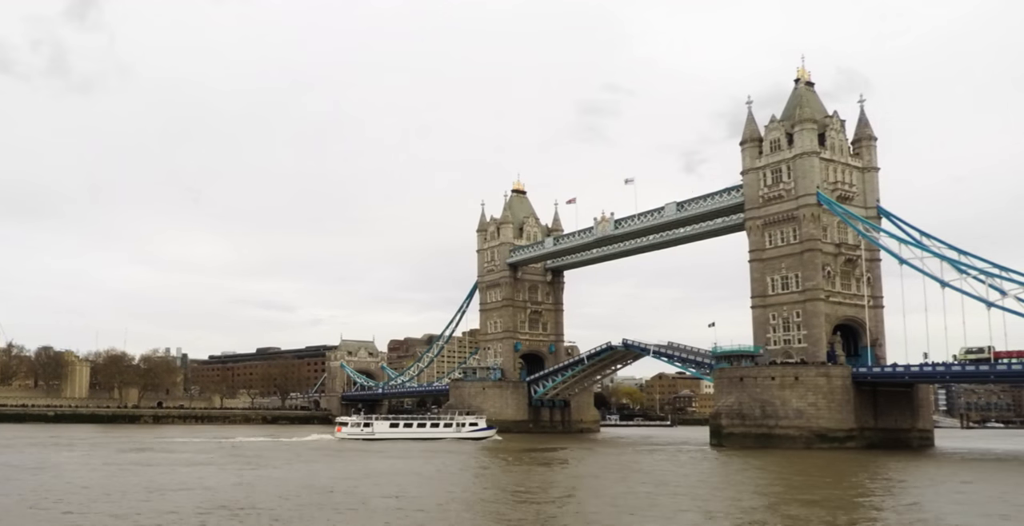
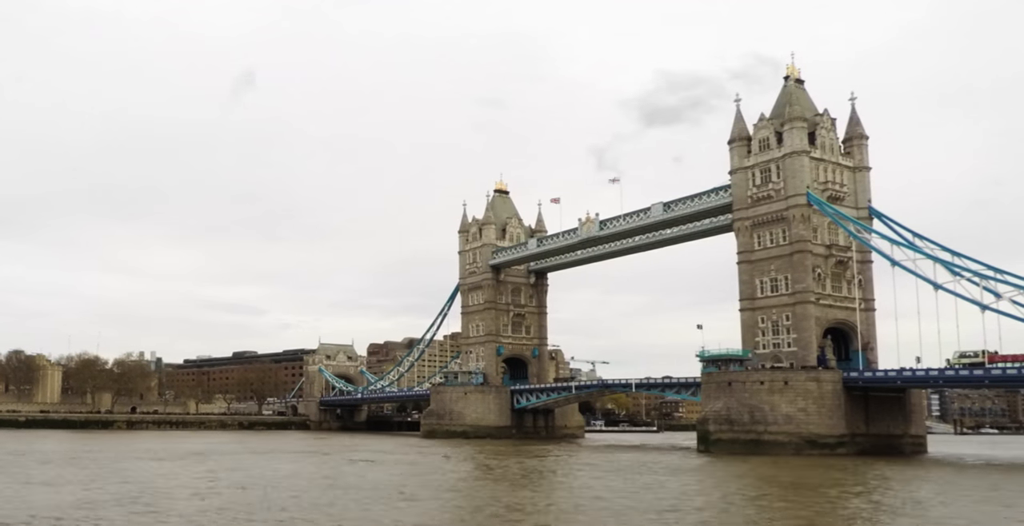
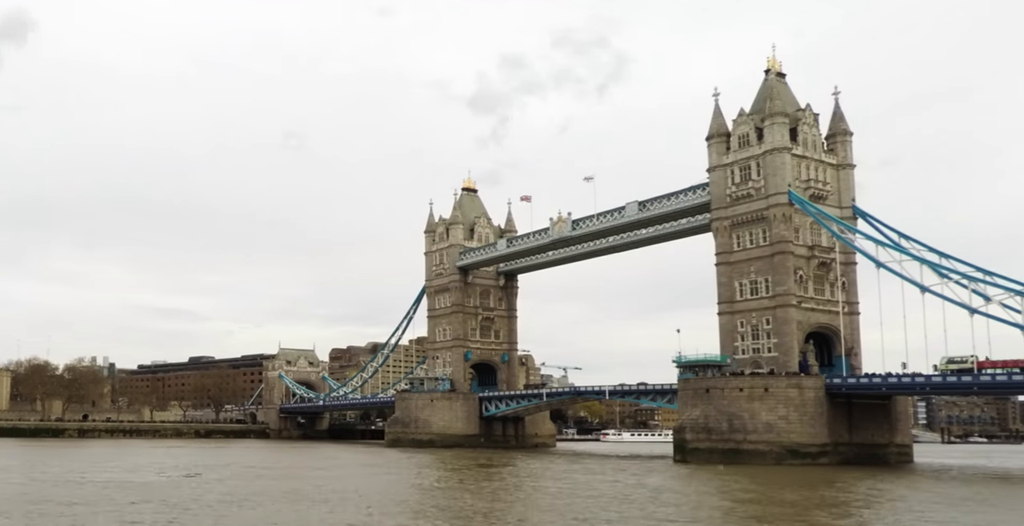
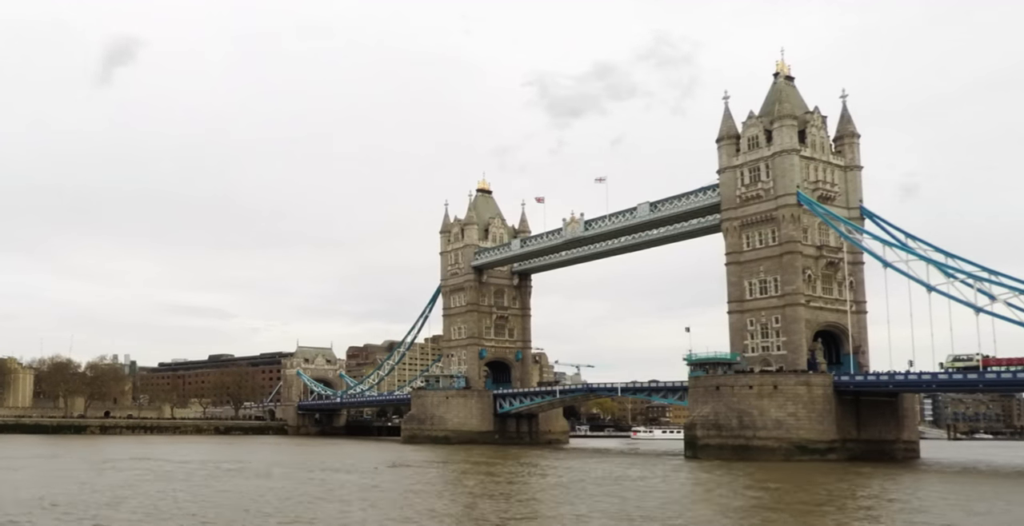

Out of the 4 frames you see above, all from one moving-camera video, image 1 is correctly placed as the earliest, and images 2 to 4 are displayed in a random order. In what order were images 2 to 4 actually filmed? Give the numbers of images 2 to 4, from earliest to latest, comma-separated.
2, 4, 3
